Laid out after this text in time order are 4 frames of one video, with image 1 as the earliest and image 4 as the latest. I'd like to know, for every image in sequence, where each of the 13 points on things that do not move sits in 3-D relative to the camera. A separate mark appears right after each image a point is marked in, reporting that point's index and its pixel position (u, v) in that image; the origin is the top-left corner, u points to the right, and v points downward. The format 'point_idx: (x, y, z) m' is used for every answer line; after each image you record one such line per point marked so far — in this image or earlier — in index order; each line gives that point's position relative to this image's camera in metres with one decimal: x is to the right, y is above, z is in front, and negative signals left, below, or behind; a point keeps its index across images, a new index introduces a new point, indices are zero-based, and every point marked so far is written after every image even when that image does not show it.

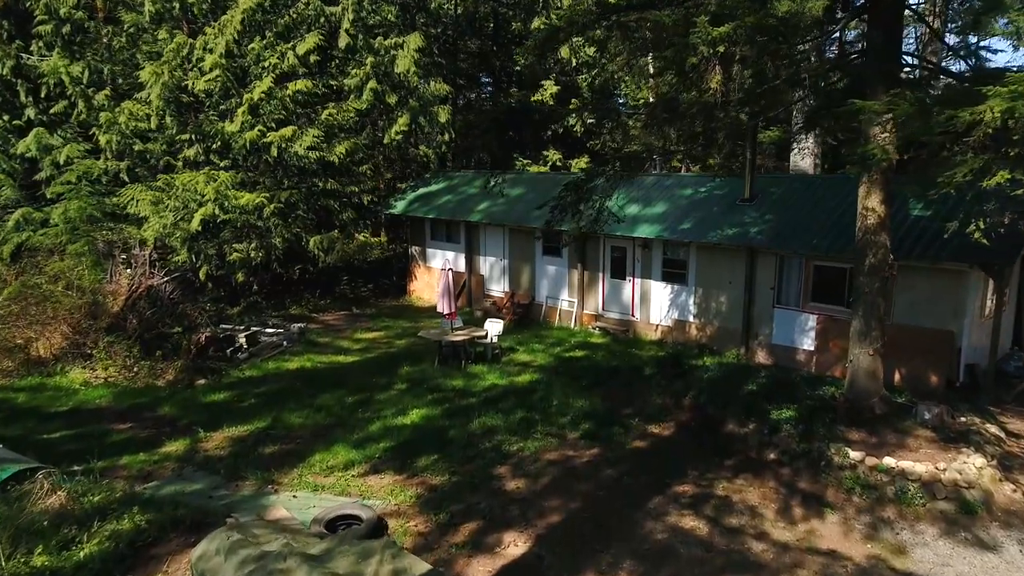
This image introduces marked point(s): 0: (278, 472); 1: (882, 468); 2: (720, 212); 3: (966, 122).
0: (-3.2, -2.5, +11.7) m
1: (+4.5, -2.2, +10.3) m
2: (+4.5, +1.6, +18.3) m
3: (+4.6, +1.7, +8.6) m
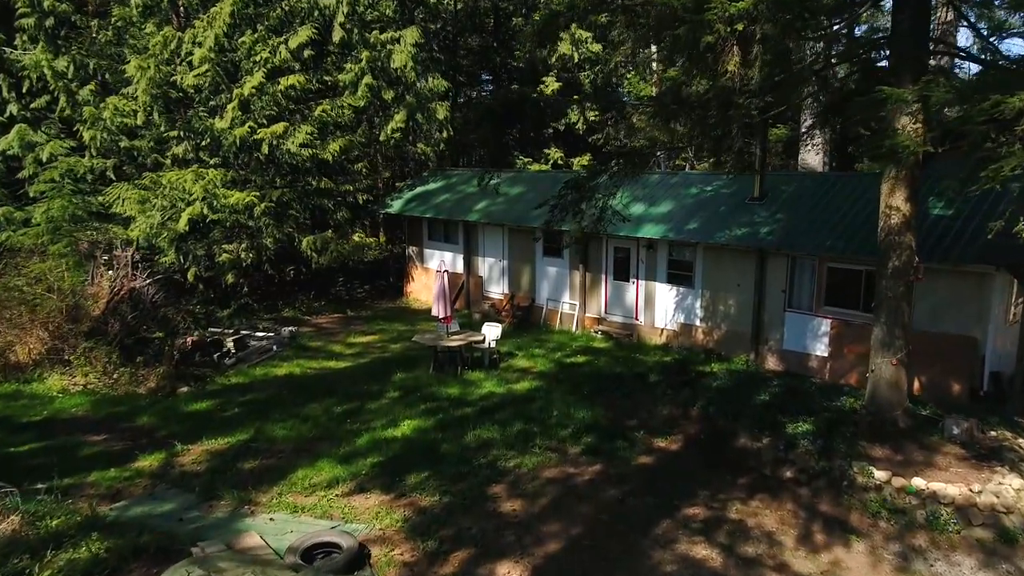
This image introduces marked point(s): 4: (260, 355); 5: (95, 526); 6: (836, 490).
0: (-3.3, -2.6, +10.9) m
1: (+4.4, -2.2, +9.4) m
2: (+4.4, +1.6, +17.4) m
3: (+4.6, +1.6, +7.7) m
4: (-5.7, -1.5, +19.3) m
5: (-4.6, -2.6, +9.4) m
6: (+3.8, -2.4, +9.9) m
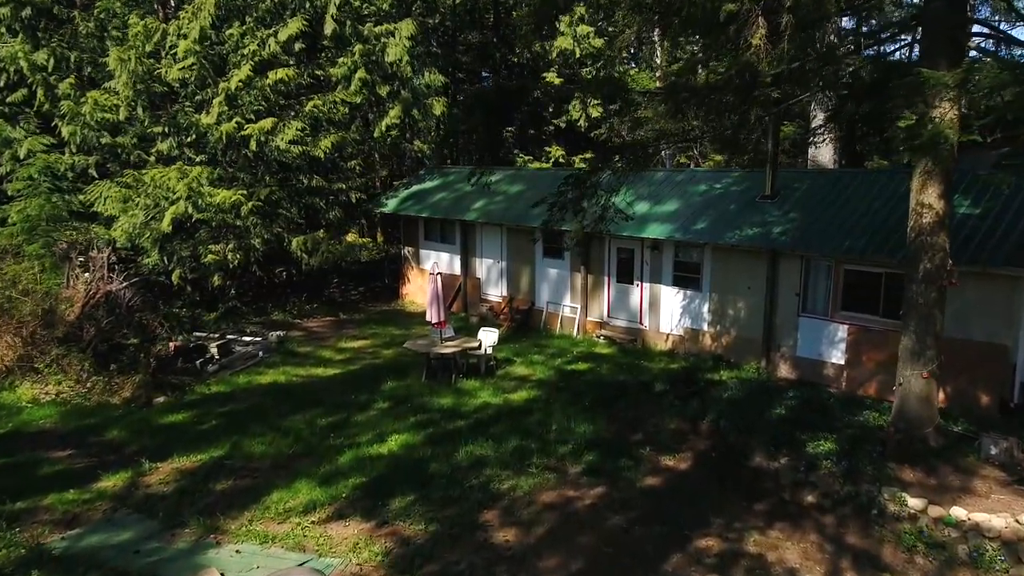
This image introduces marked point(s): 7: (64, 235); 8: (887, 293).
0: (-3.4, -2.7, +9.9) m
1: (+4.4, -2.3, +8.4) m
2: (+4.4, +1.5, +16.4) m
3: (+4.5, +1.6, +6.8) m
4: (-5.8, -1.6, +18.3) m
5: (-4.7, -2.7, +8.4) m
6: (+3.7, -2.4, +9.0) m
7: (-10.4, +1.2, +19.5) m
8: (+6.2, -0.1, +14.1) m
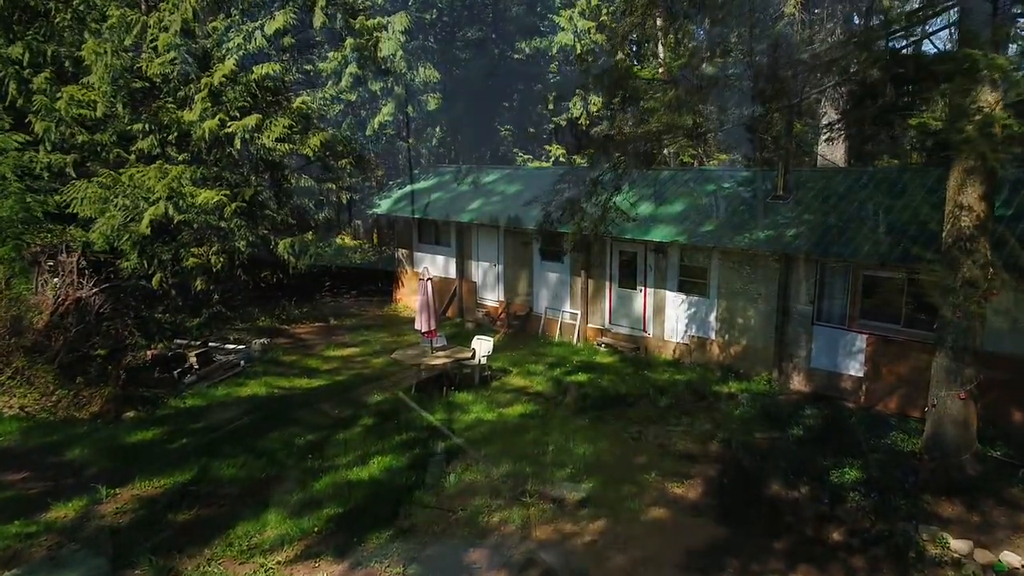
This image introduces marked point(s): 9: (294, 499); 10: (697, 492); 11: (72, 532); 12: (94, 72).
0: (-3.5, -2.8, +8.9) m
1: (+4.3, -2.4, +7.4) m
2: (+4.3, +1.4, +15.4) m
3: (+4.4, +1.4, +5.7) m
4: (-5.9, -1.7, +17.3) m
5: (-4.8, -2.8, +7.4) m
6: (+3.6, -2.6, +7.9) m
7: (-10.4, +1.1, +18.5) m
8: (+6.1, -0.2, +13.0) m
9: (-2.6, -2.5, +10.2) m
10: (+2.2, -2.4, +10.0) m
11: (-5.0, -2.8, +9.6) m
12: (-9.7, +5.0, +19.8) m
